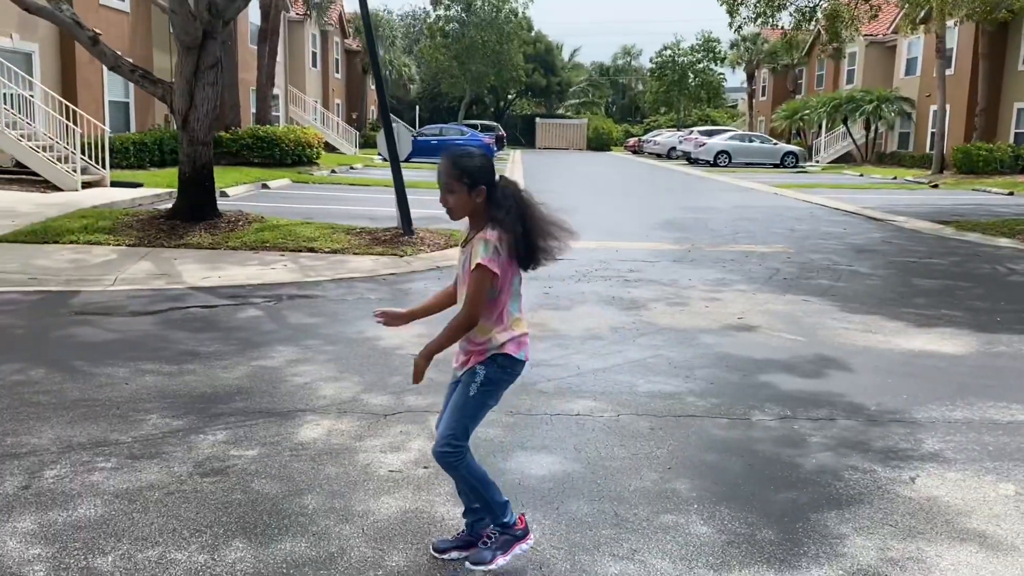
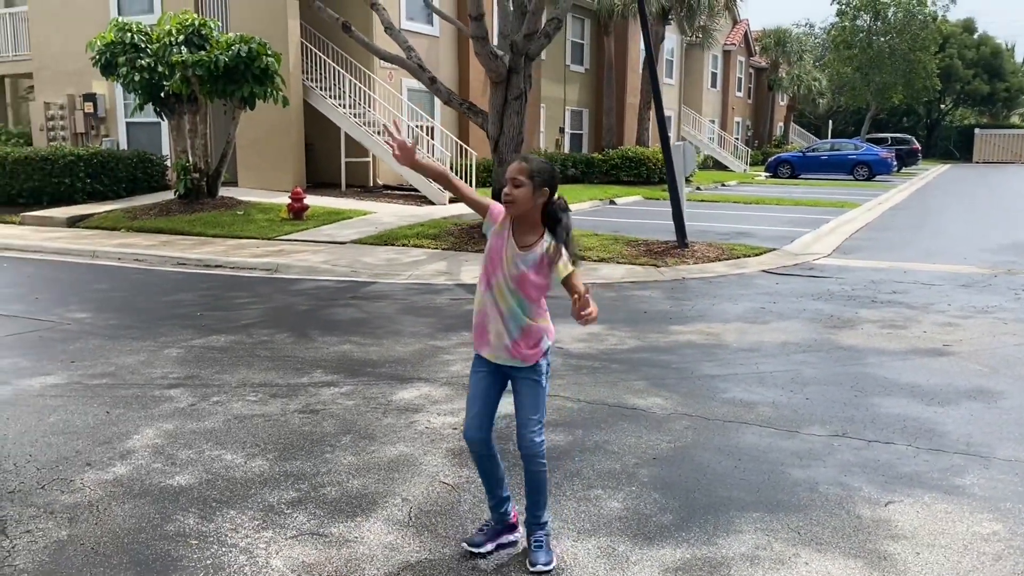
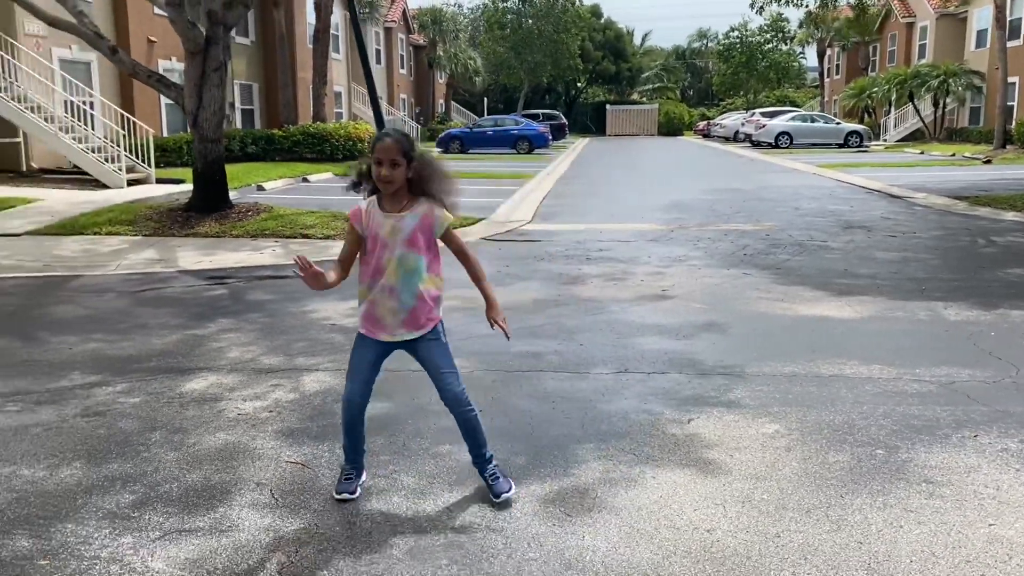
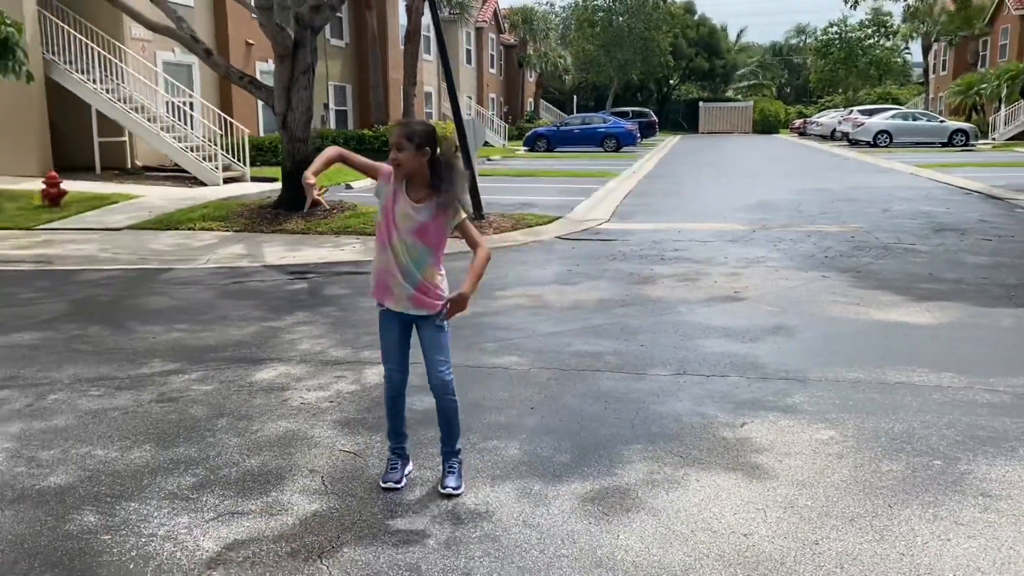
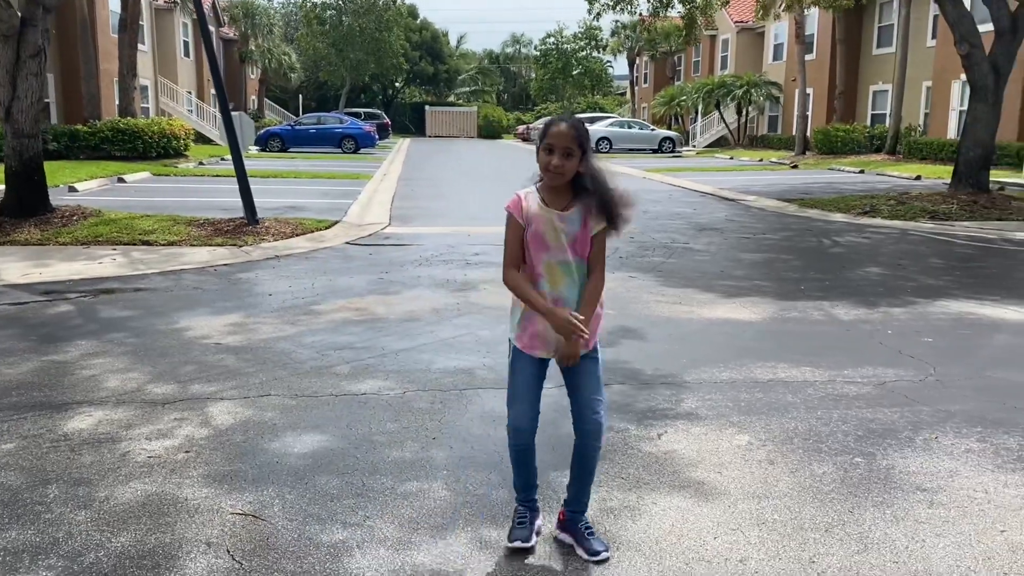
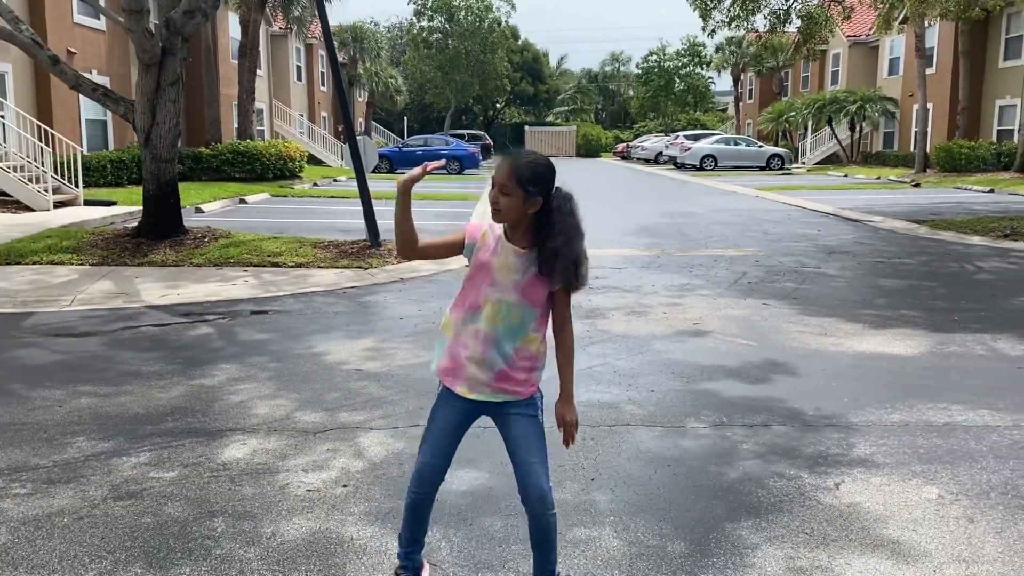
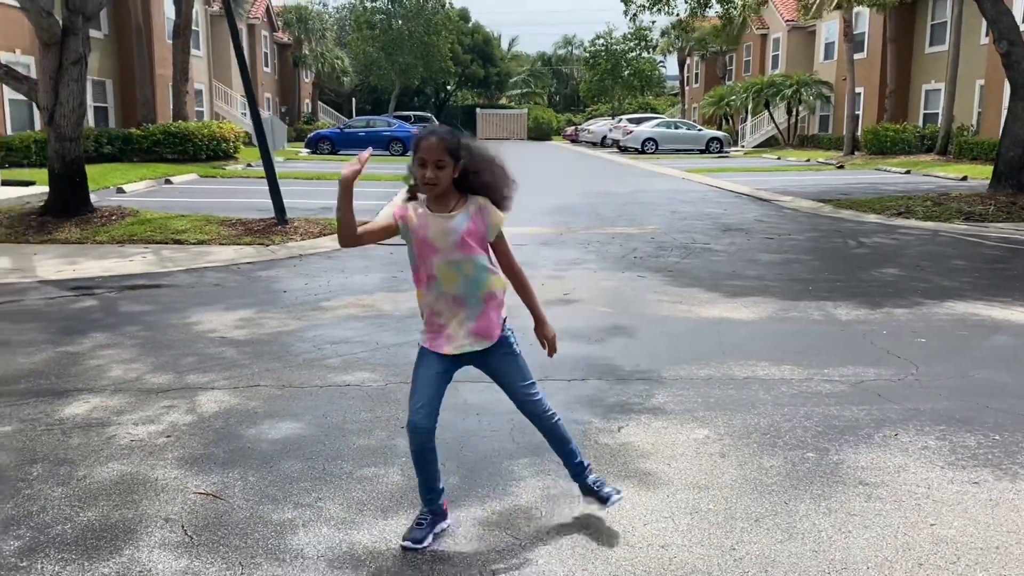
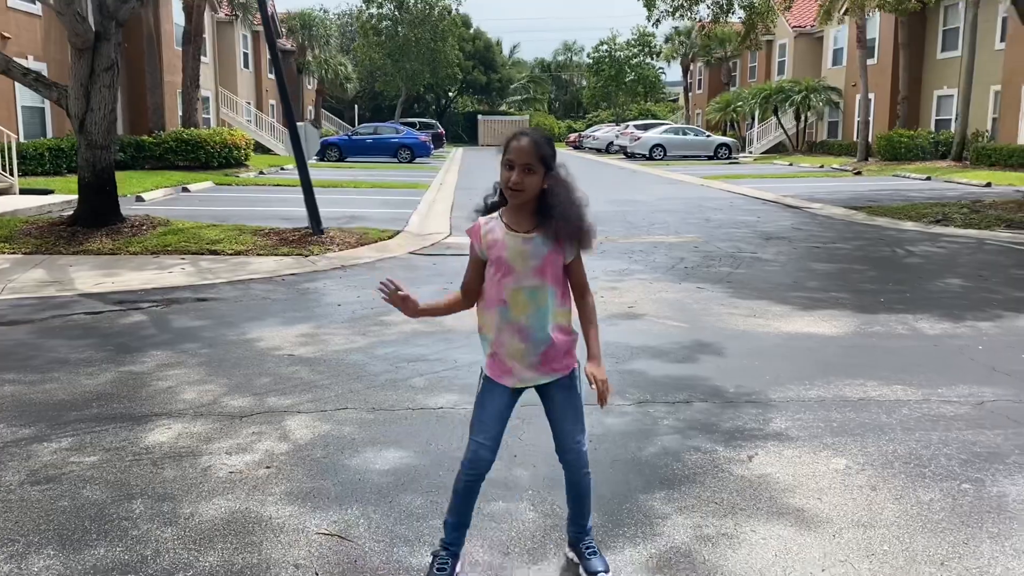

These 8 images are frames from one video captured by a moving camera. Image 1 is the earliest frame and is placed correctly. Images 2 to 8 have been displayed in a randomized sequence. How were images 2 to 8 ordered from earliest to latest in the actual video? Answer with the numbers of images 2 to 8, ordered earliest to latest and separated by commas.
6, 8, 5, 7, 3, 4, 2
